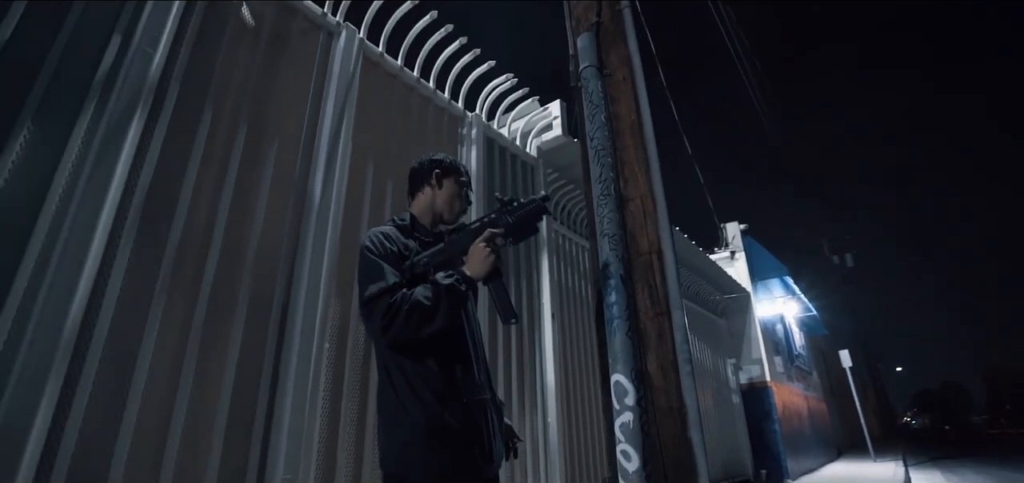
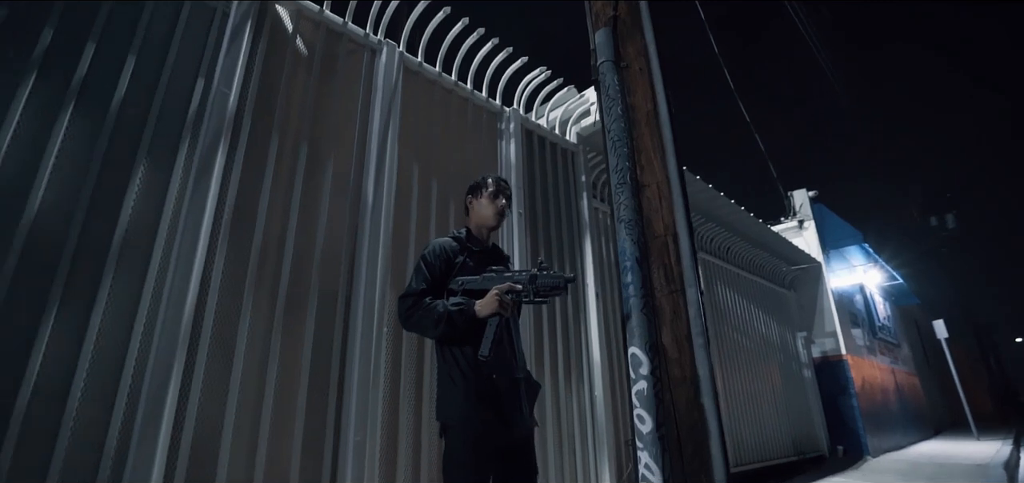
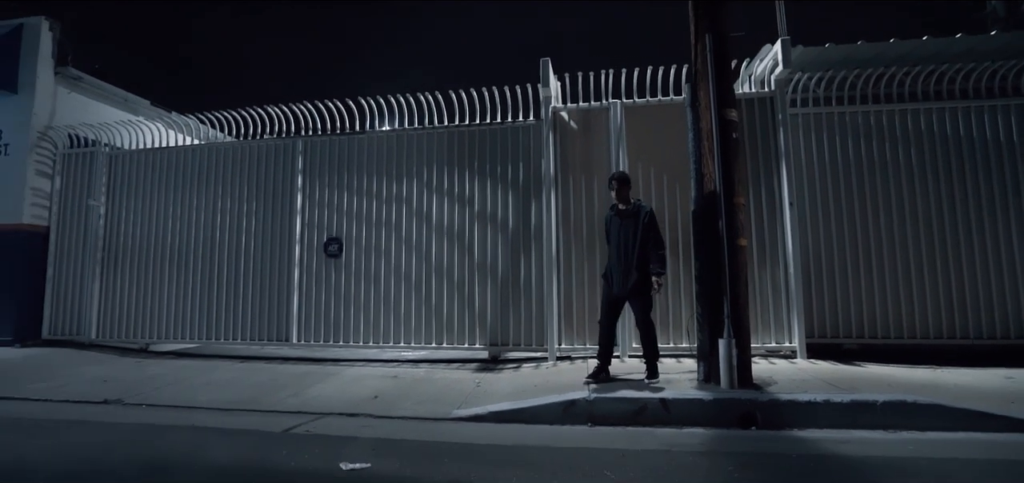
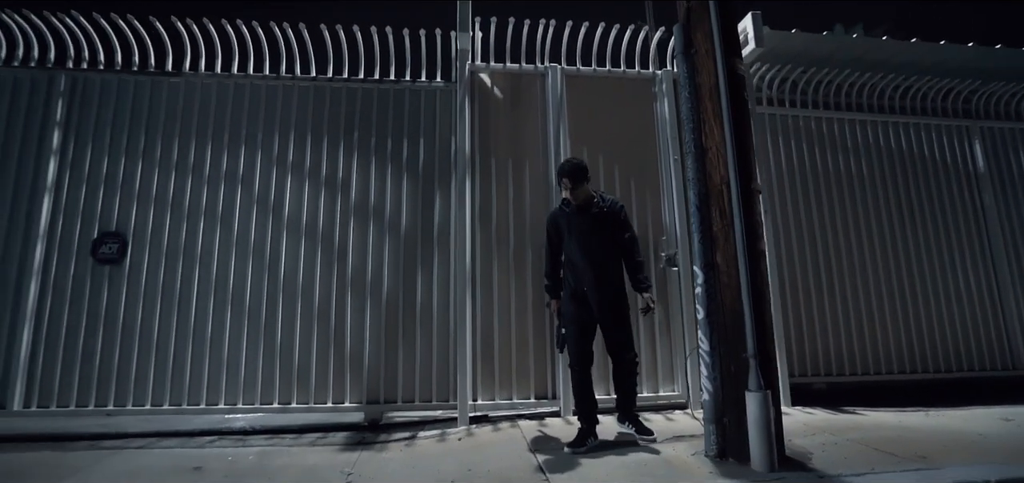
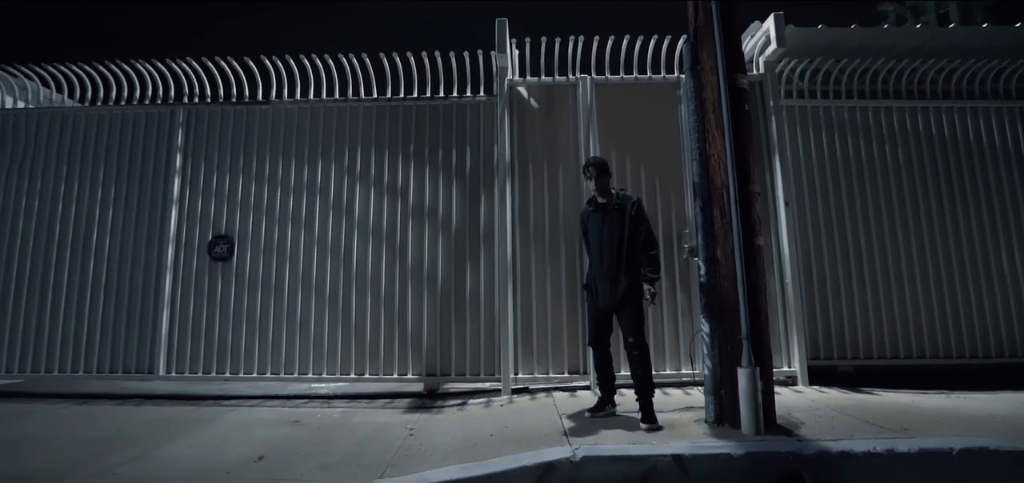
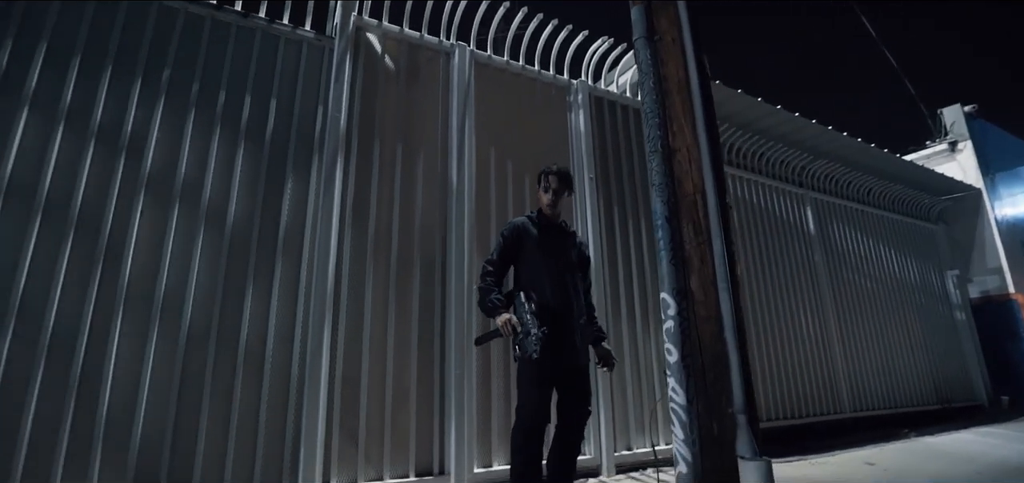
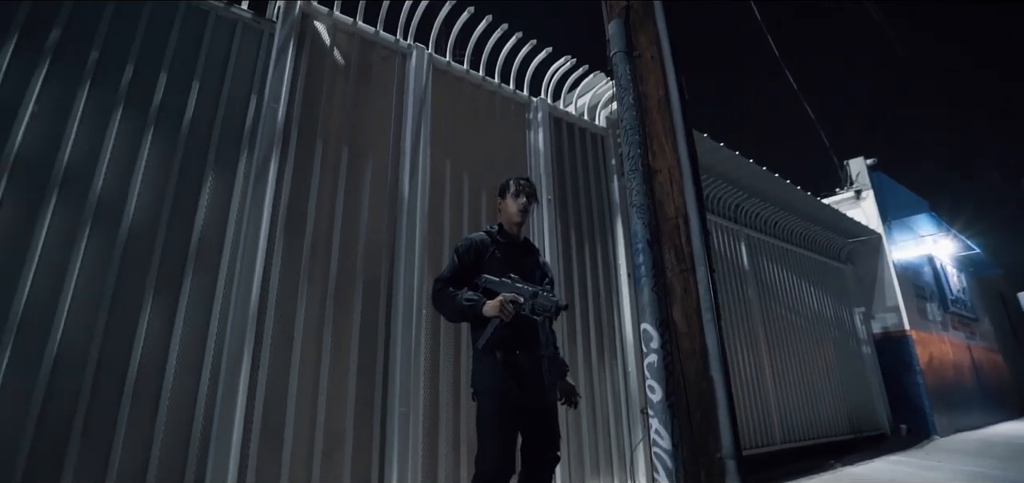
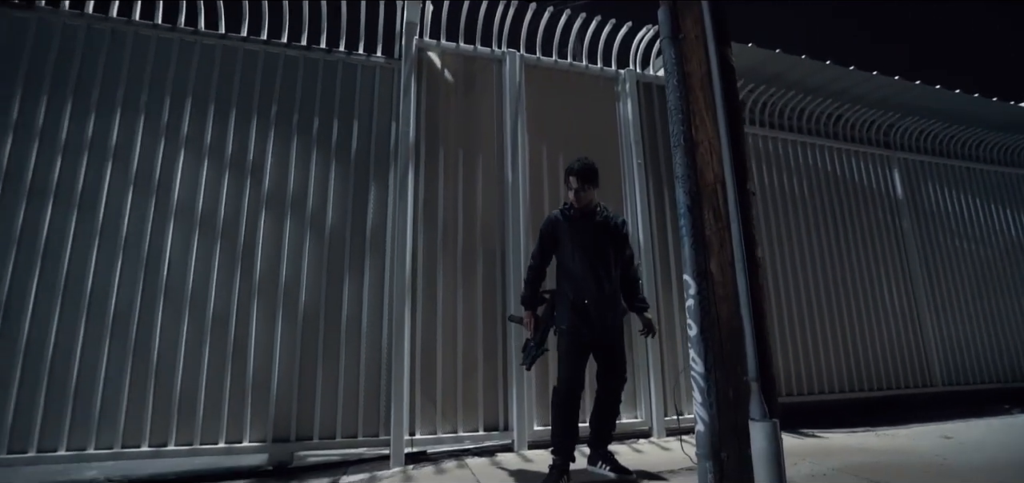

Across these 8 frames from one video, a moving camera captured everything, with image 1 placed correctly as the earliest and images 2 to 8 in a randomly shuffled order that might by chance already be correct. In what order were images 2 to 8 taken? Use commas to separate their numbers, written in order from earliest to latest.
2, 7, 6, 8, 4, 5, 3
